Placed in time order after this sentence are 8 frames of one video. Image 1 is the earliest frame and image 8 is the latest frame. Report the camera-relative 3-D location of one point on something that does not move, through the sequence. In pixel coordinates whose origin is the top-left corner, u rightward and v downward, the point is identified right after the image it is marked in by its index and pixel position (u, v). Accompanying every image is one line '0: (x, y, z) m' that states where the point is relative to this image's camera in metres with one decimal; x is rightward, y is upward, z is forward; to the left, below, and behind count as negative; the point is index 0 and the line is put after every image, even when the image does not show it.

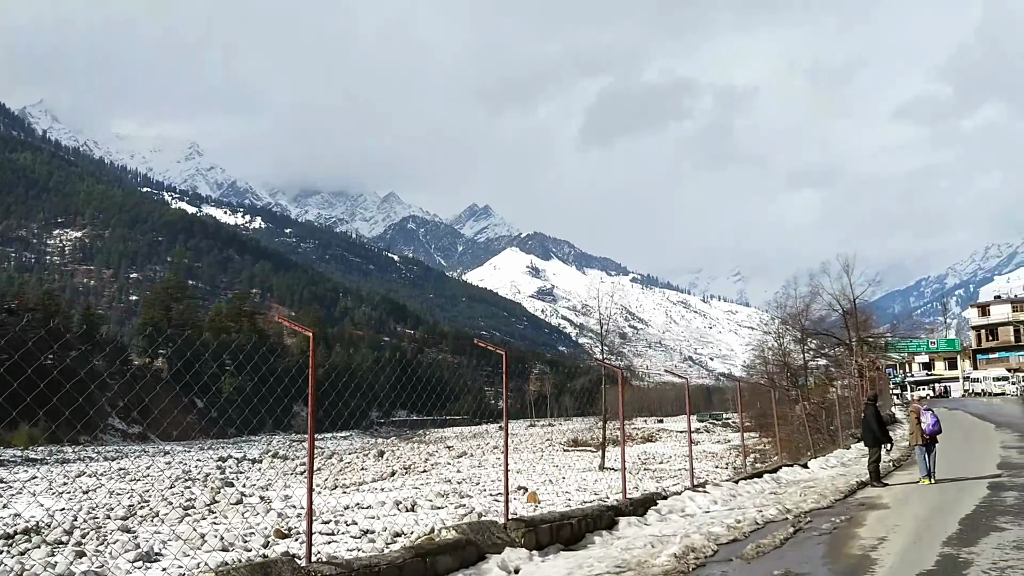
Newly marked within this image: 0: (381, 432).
0: (-2.6, -2.9, +15.8) m
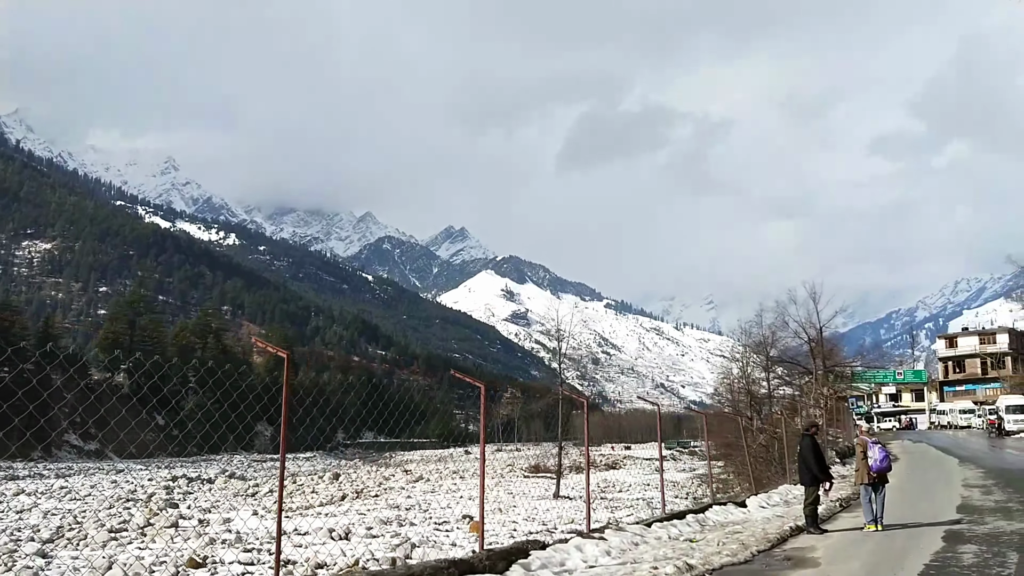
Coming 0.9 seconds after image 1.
0: (-3.3, -3.3, +15.5) m
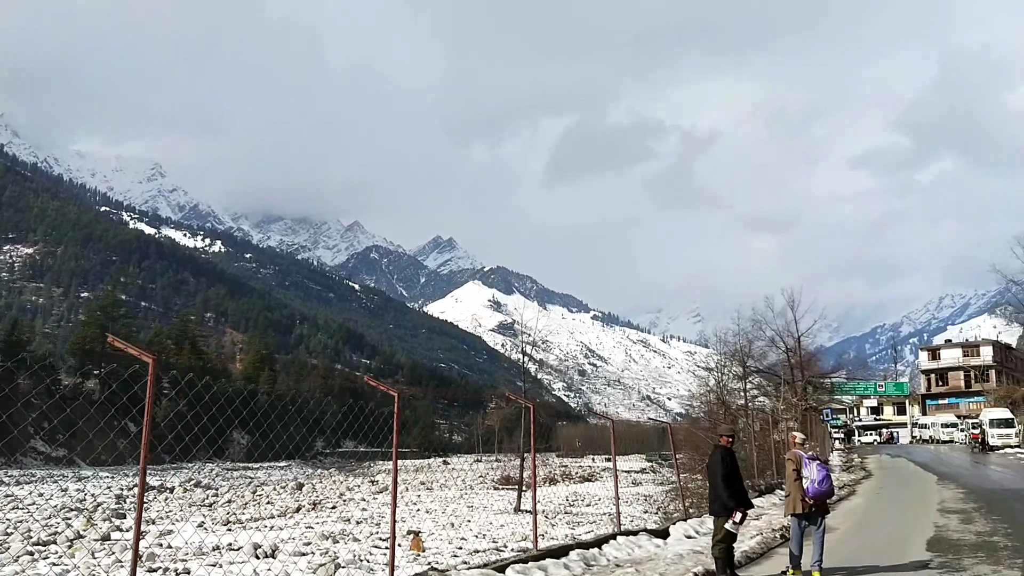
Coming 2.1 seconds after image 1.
0: (-3.7, -3.4, +15.1) m
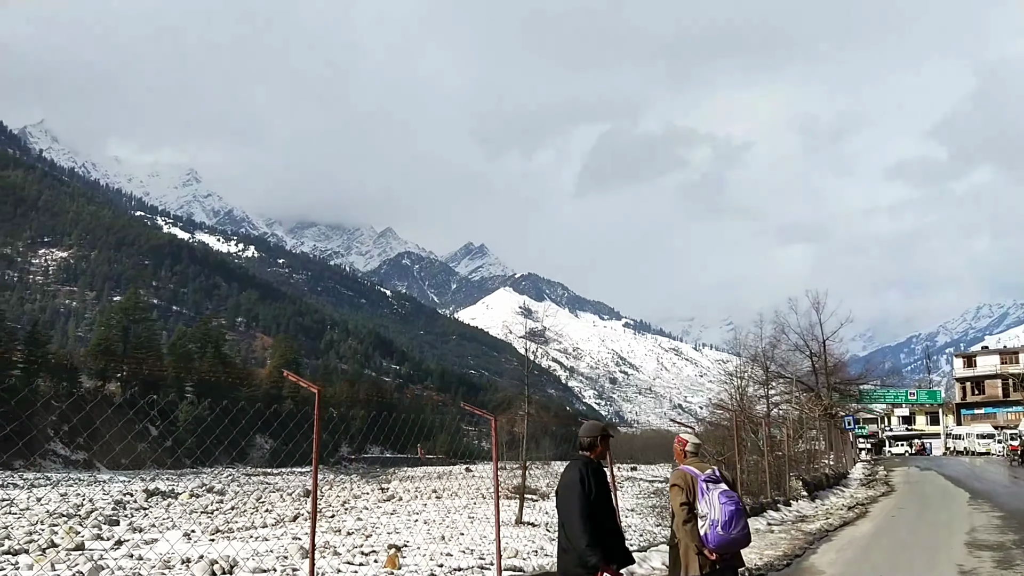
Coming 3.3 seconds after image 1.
0: (-3.3, -3.5, +14.9) m
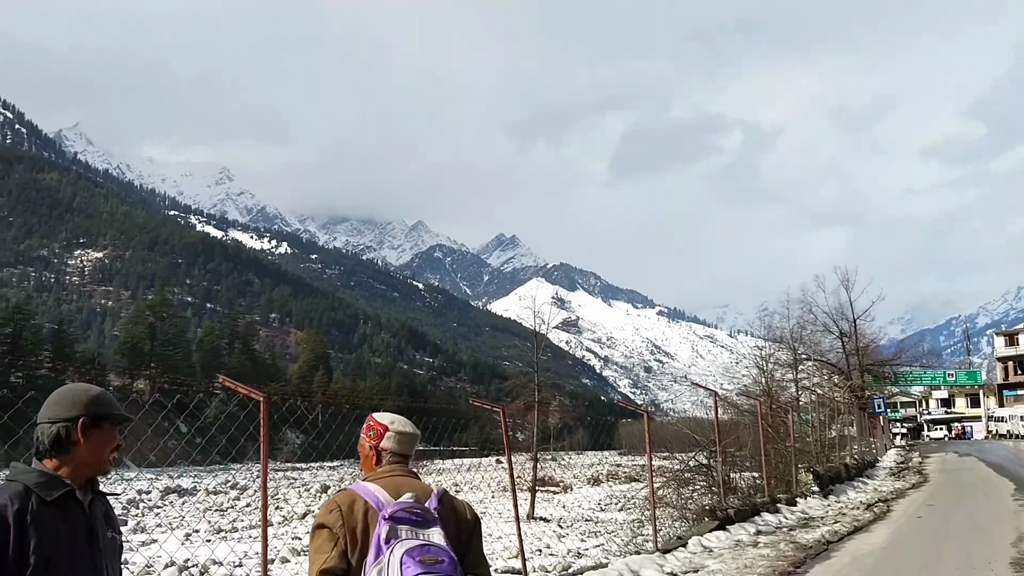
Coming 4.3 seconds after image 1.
0: (-2.8, -3.3, +14.8) m
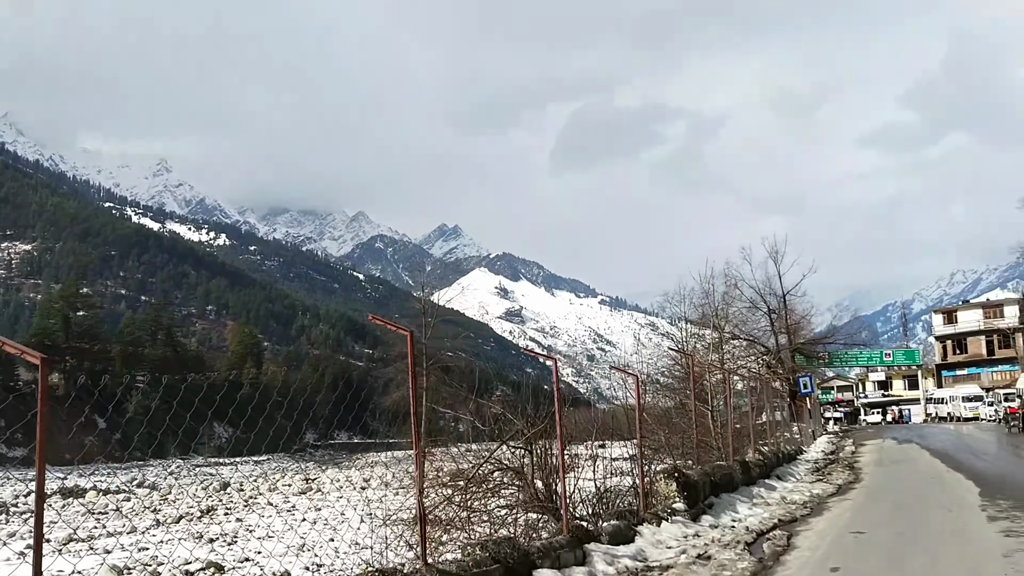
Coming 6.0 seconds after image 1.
0: (-4.0, -3.1, +14.2) m
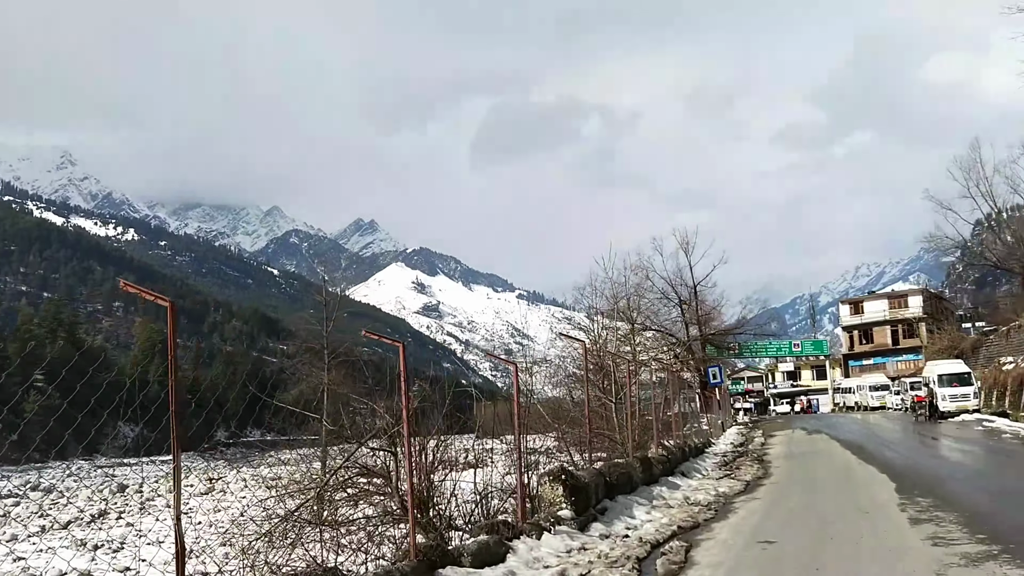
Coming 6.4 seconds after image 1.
0: (-5.5, -3.0, +13.5) m
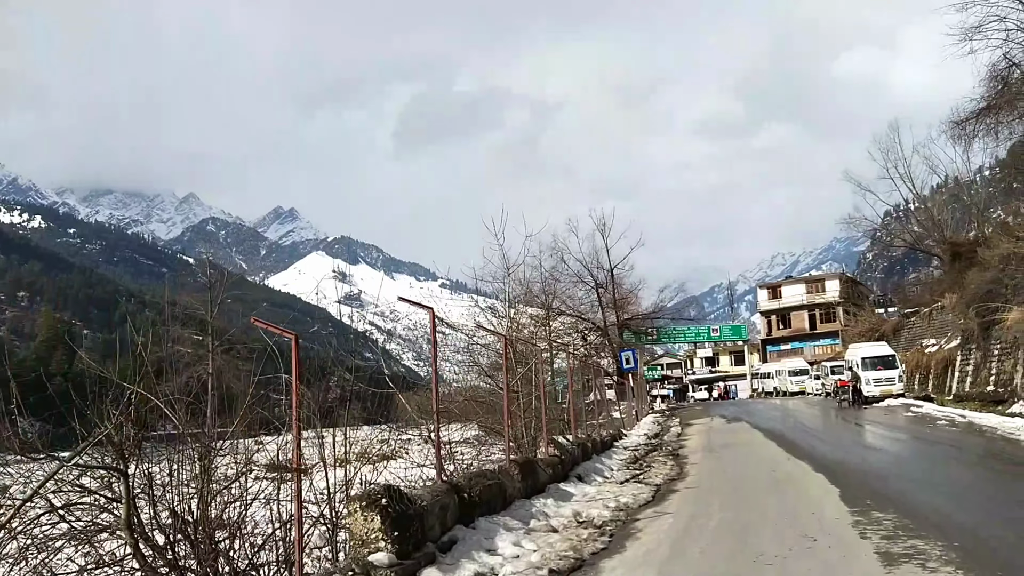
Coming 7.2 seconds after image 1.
0: (-6.9, -2.8, +12.6) m
